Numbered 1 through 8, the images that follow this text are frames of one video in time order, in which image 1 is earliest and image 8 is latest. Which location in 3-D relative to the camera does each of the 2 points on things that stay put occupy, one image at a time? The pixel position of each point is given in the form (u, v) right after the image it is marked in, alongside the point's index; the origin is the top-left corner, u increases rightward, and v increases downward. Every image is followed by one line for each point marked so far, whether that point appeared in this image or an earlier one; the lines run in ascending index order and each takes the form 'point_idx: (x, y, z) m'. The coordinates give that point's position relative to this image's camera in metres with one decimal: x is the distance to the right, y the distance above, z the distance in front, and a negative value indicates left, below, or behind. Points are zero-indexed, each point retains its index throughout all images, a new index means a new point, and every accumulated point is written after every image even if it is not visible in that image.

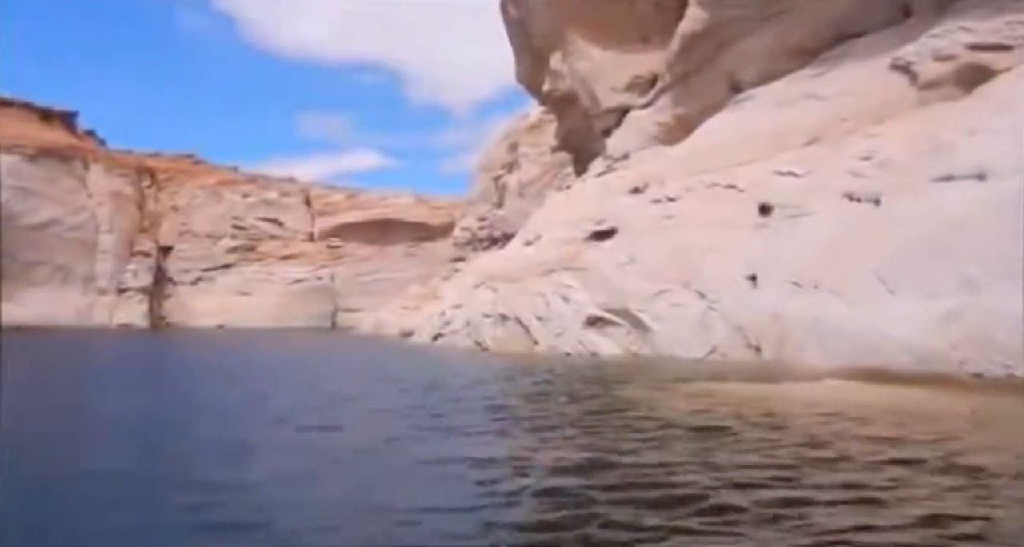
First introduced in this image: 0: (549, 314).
0: (+0.5, -0.6, +10.6) m
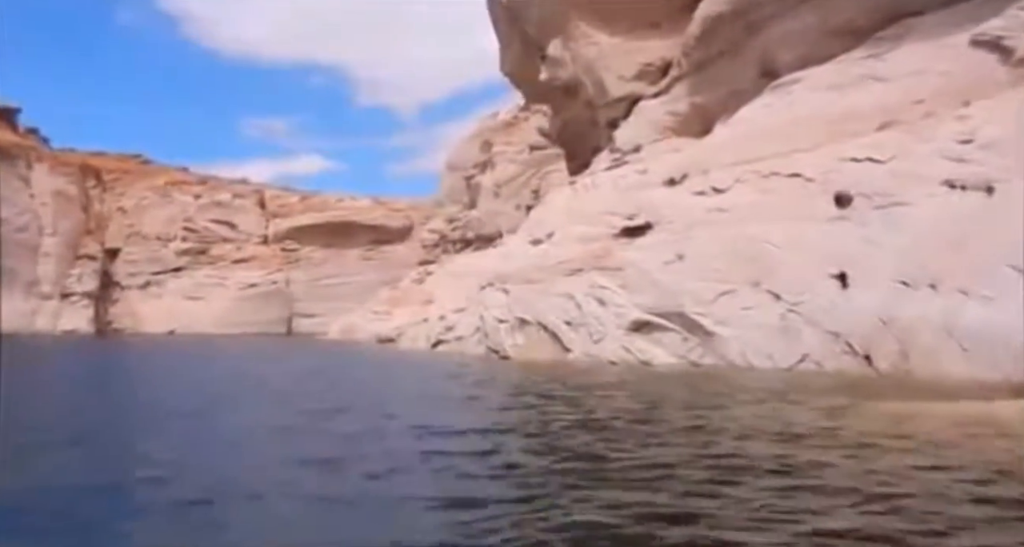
0: (+0.8, -0.6, +9.6) m
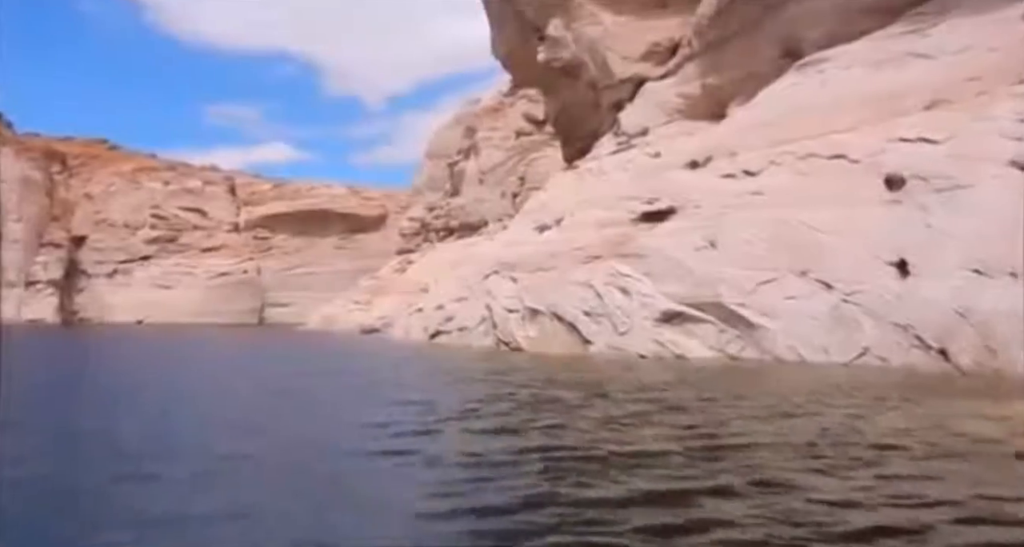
0: (+1.0, -0.4, +9.0) m
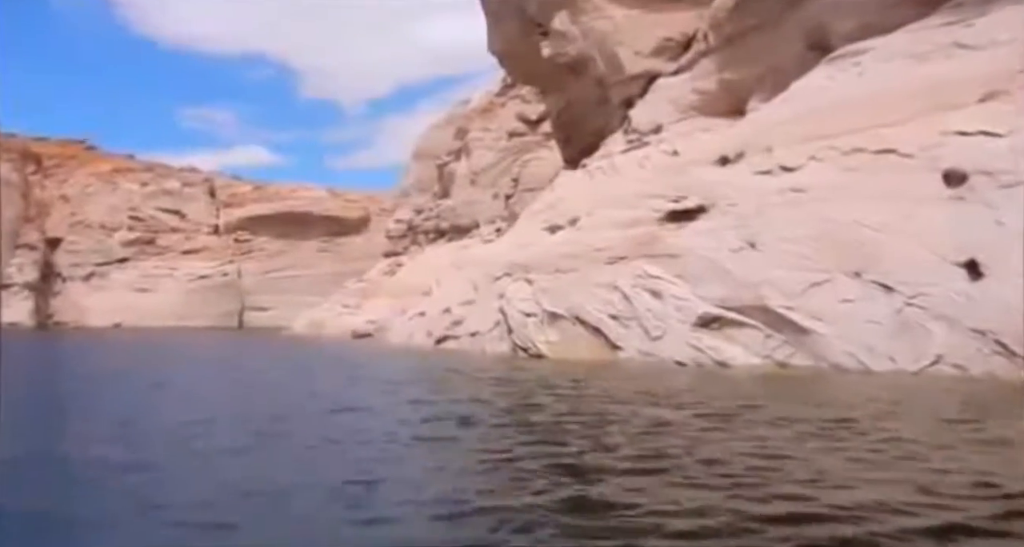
0: (+1.3, -0.4, +8.5) m
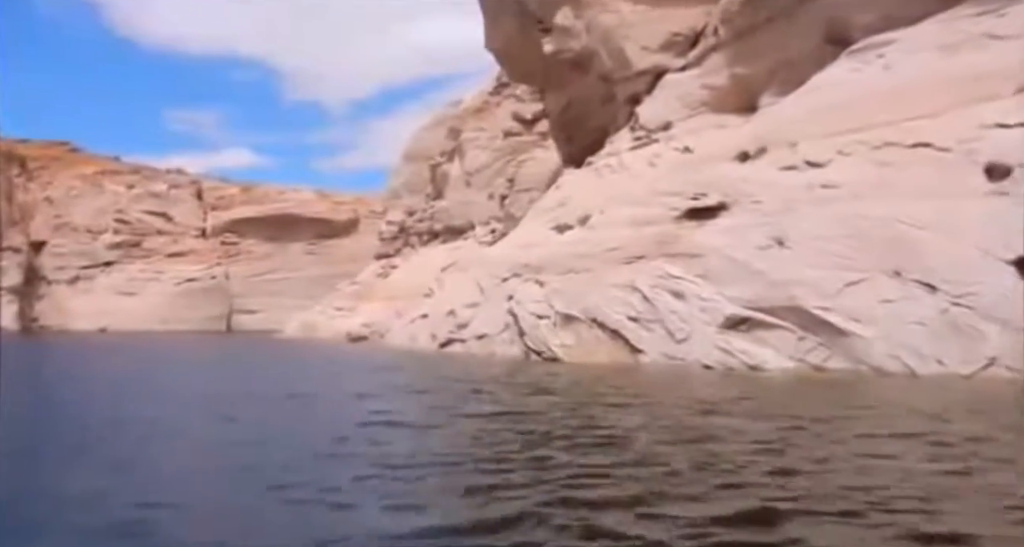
0: (+1.4, -0.4, +8.1) m
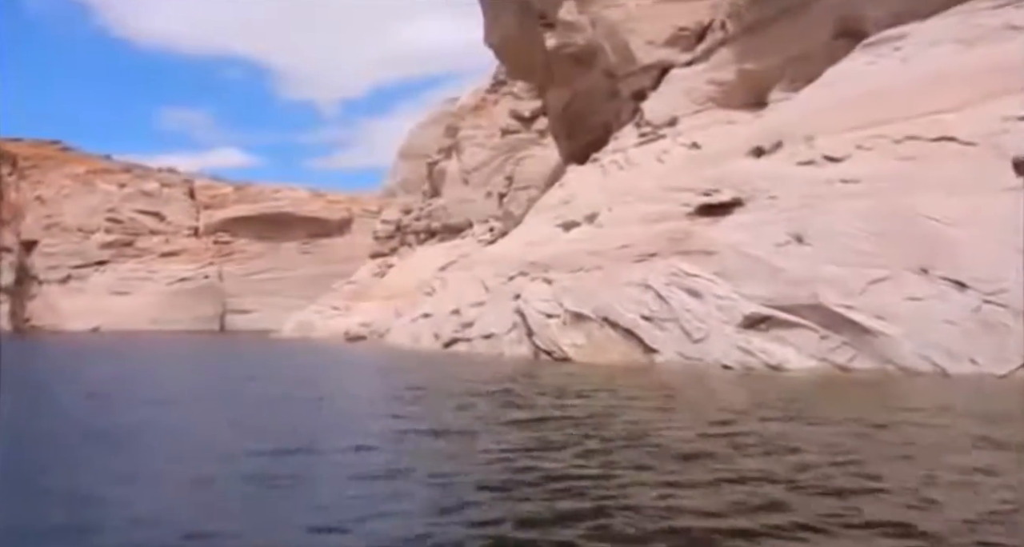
0: (+1.6, -0.4, +7.9) m
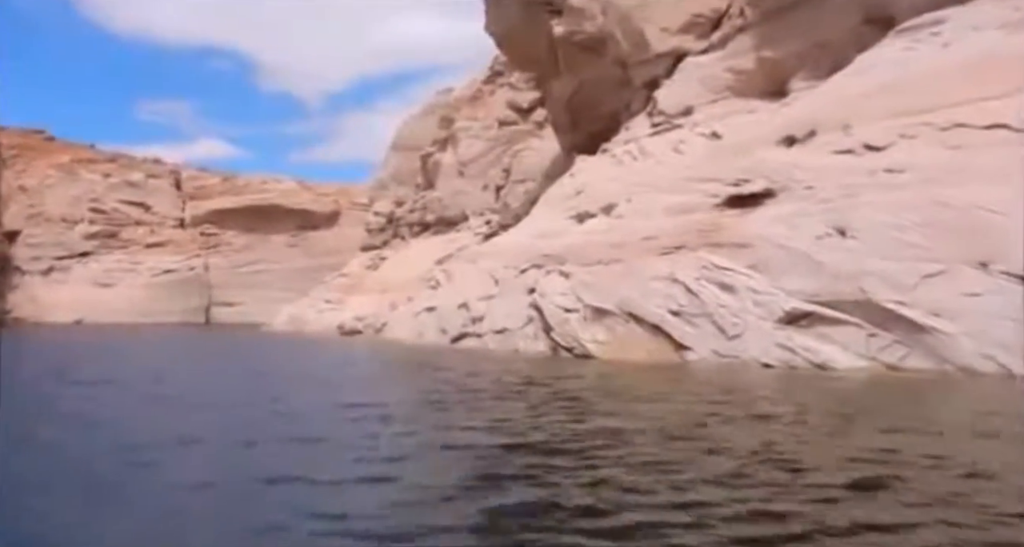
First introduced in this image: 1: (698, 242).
0: (+1.8, -0.3, +7.5) m
1: (+1.9, +0.3, +8.2) m
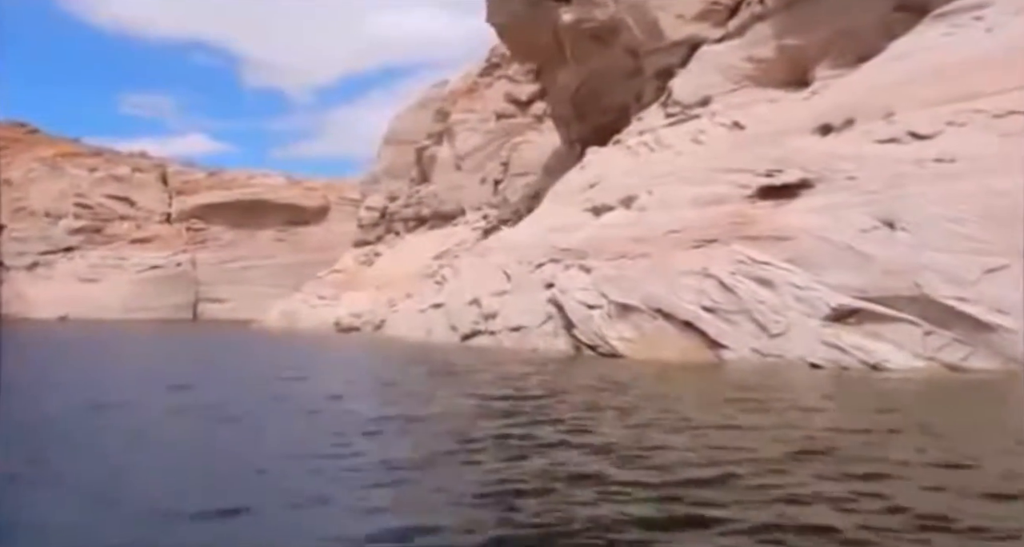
0: (+2.0, -0.3, +7.2) m
1: (+2.1, +0.4, +7.8) m
